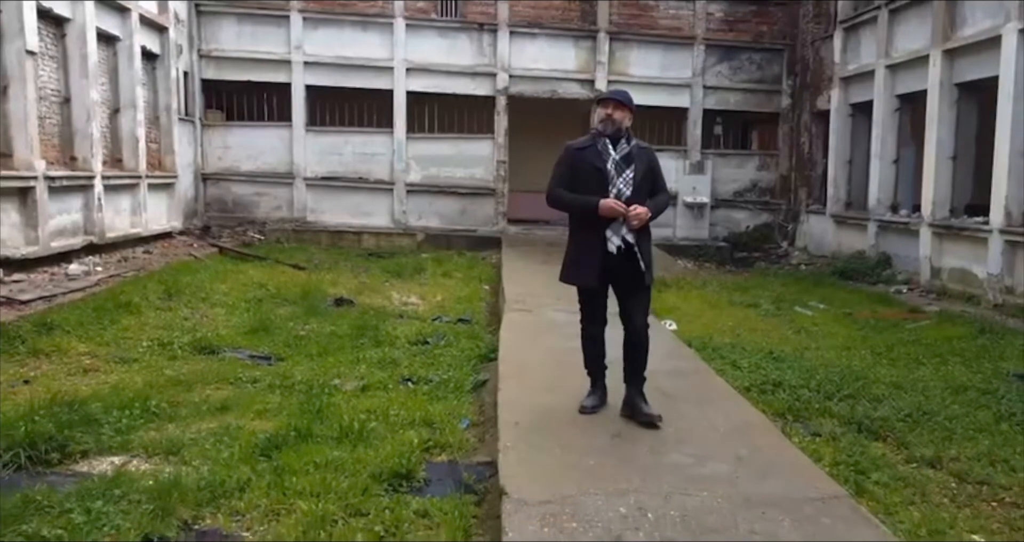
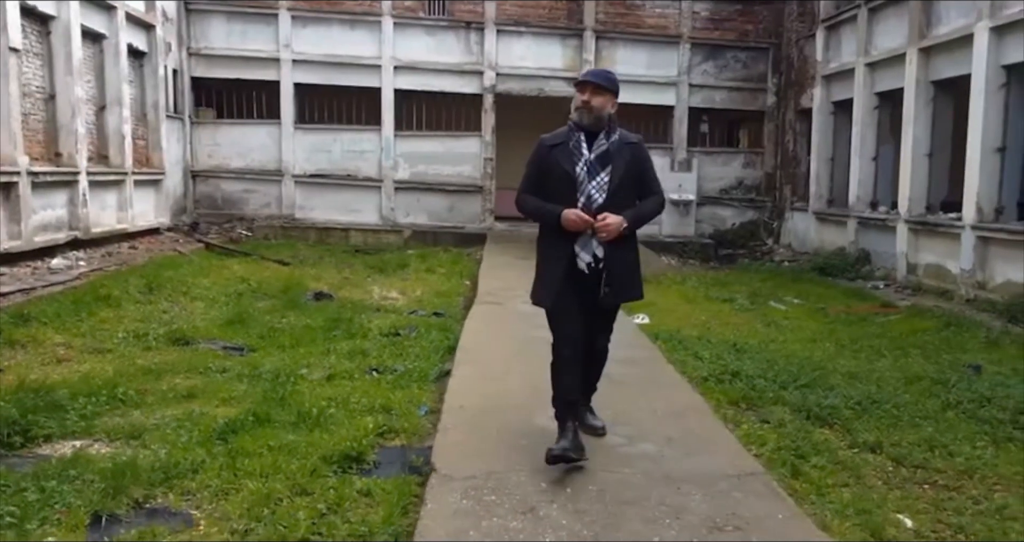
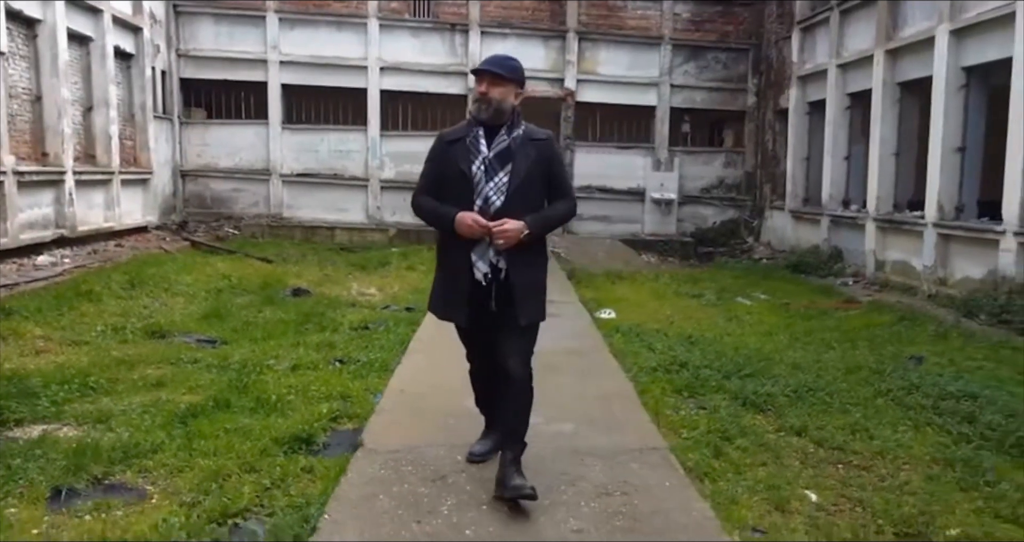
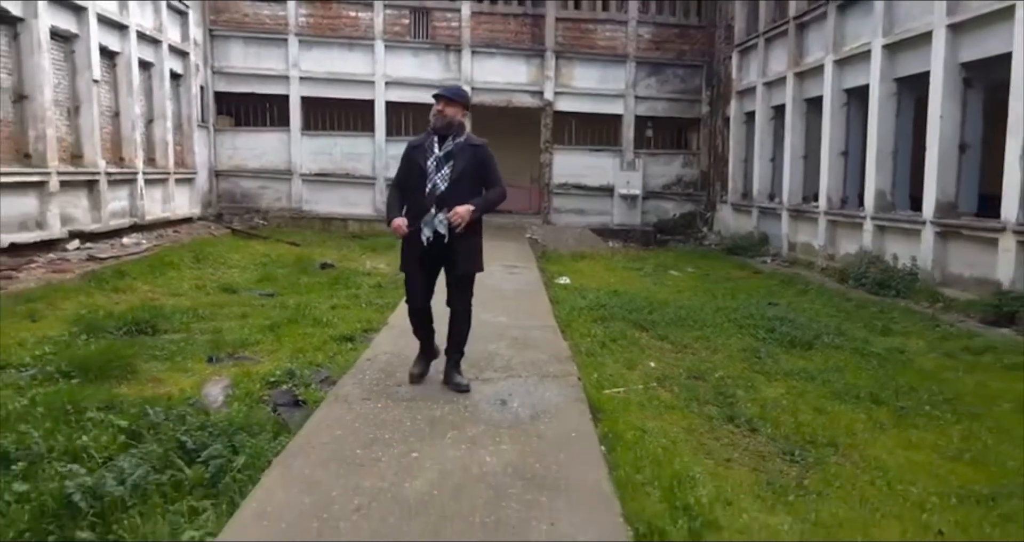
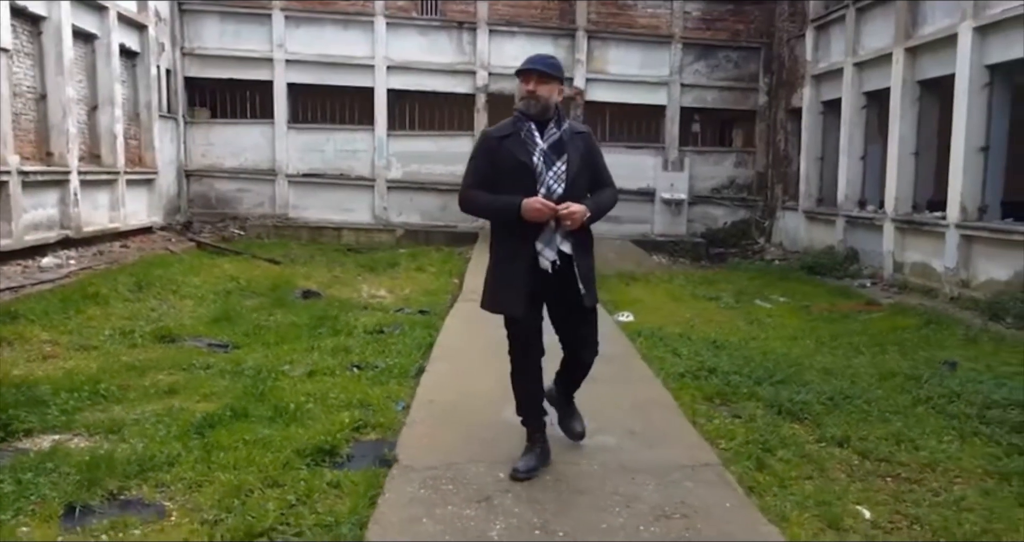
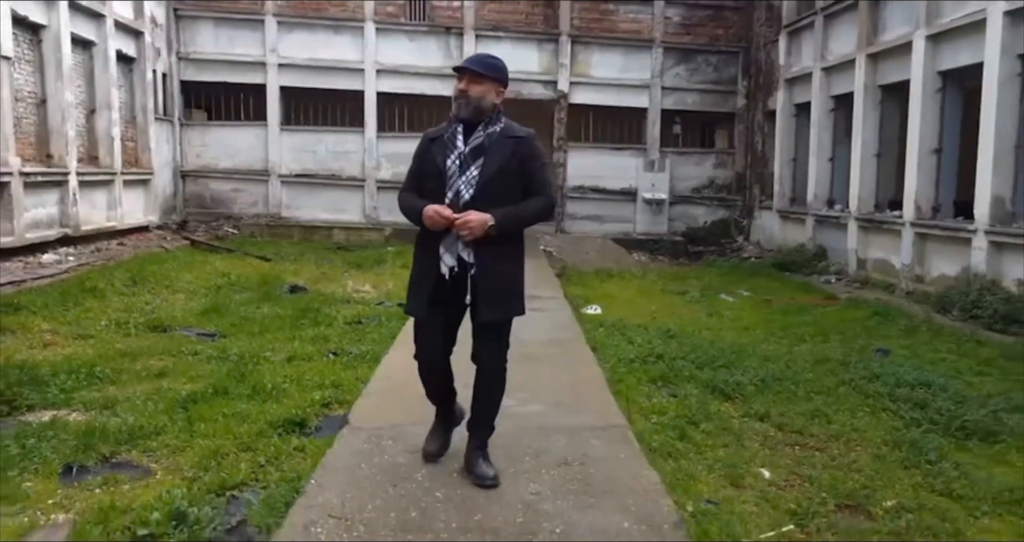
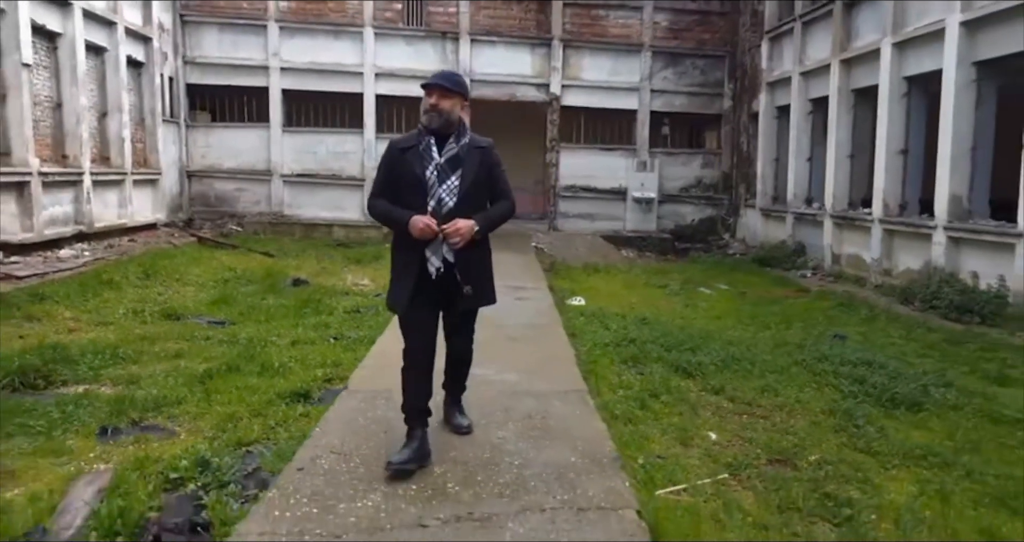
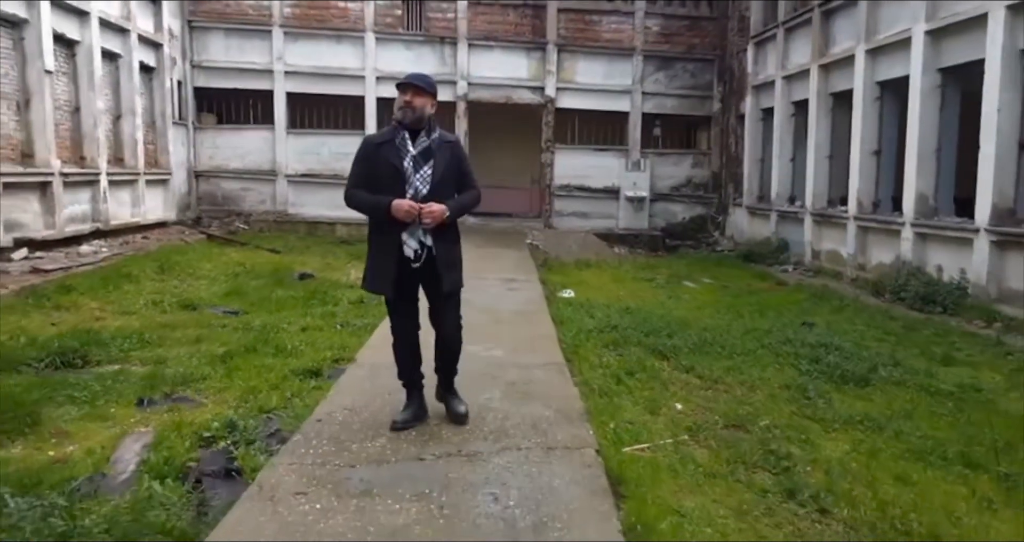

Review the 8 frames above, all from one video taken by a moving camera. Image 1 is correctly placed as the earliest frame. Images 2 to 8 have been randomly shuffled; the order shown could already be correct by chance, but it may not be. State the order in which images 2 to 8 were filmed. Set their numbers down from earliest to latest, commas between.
2, 5, 3, 6, 7, 8, 4
